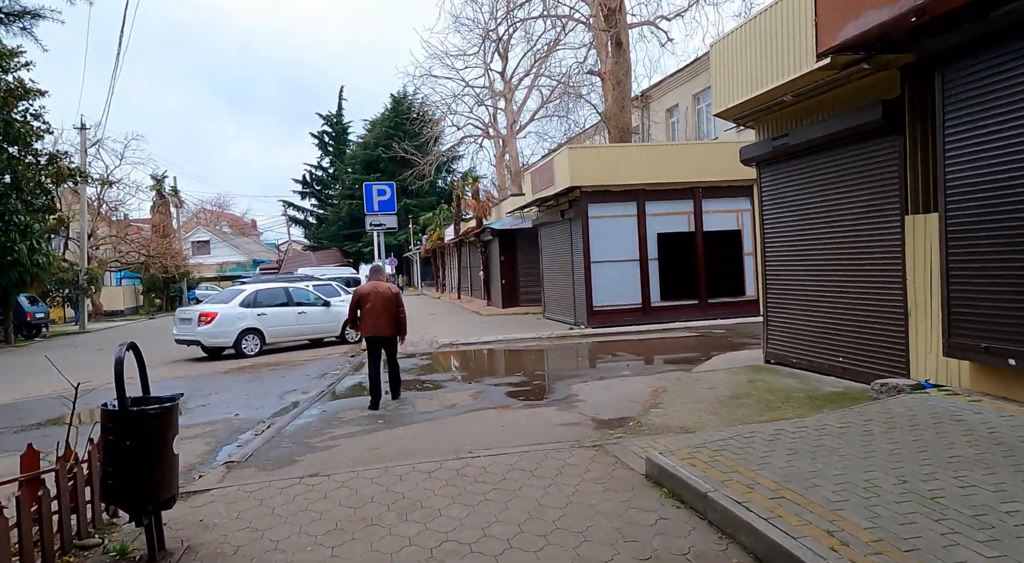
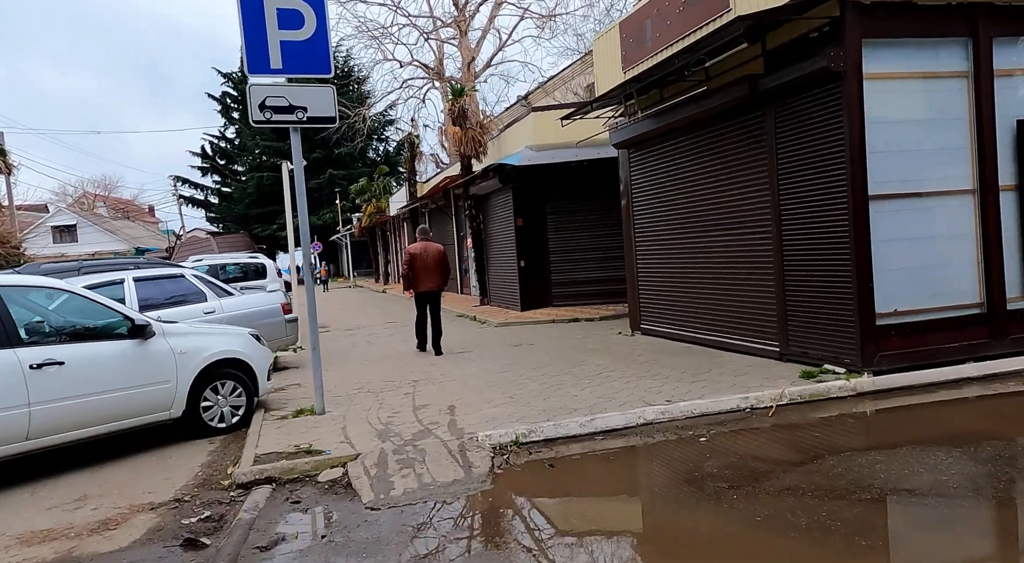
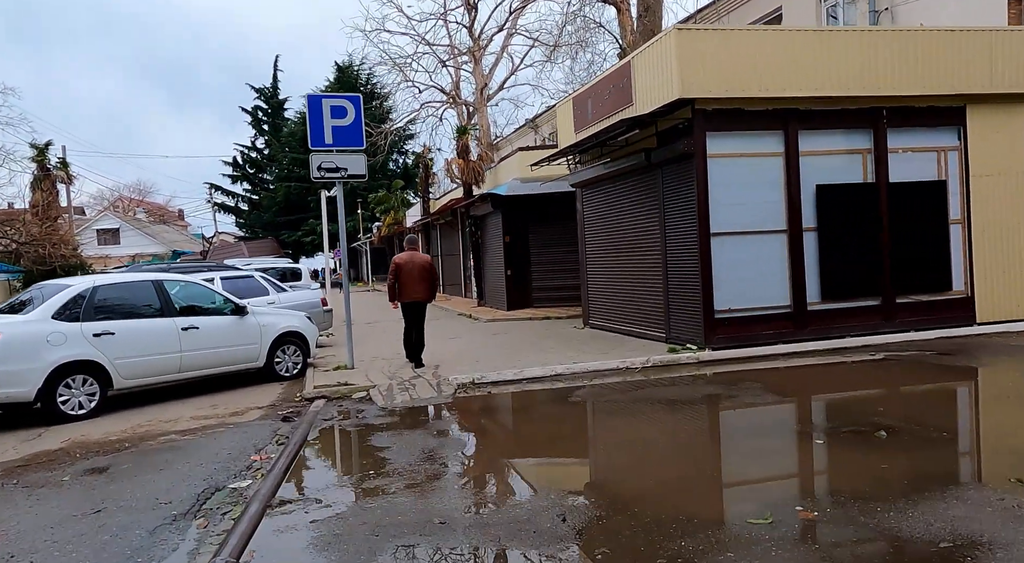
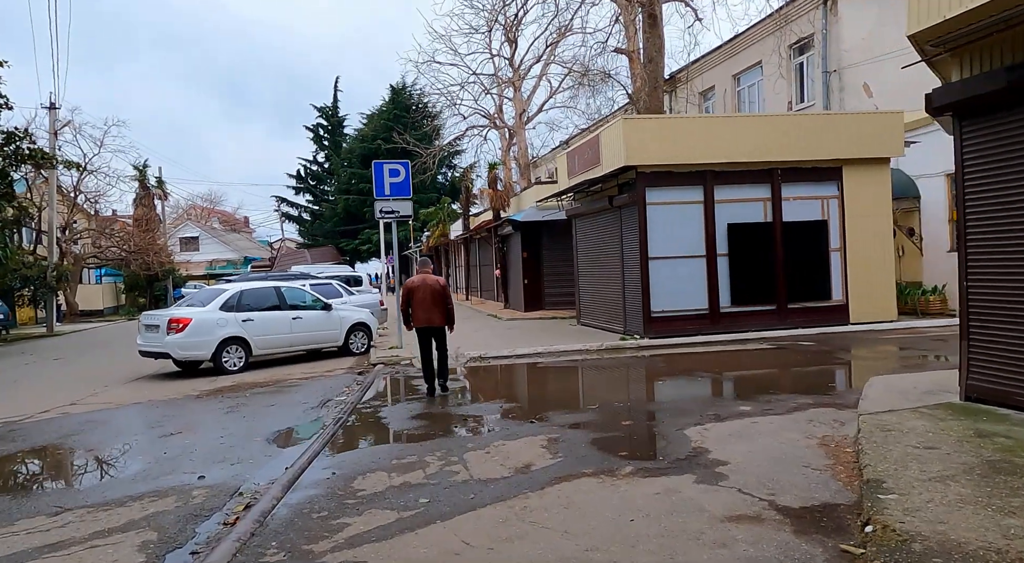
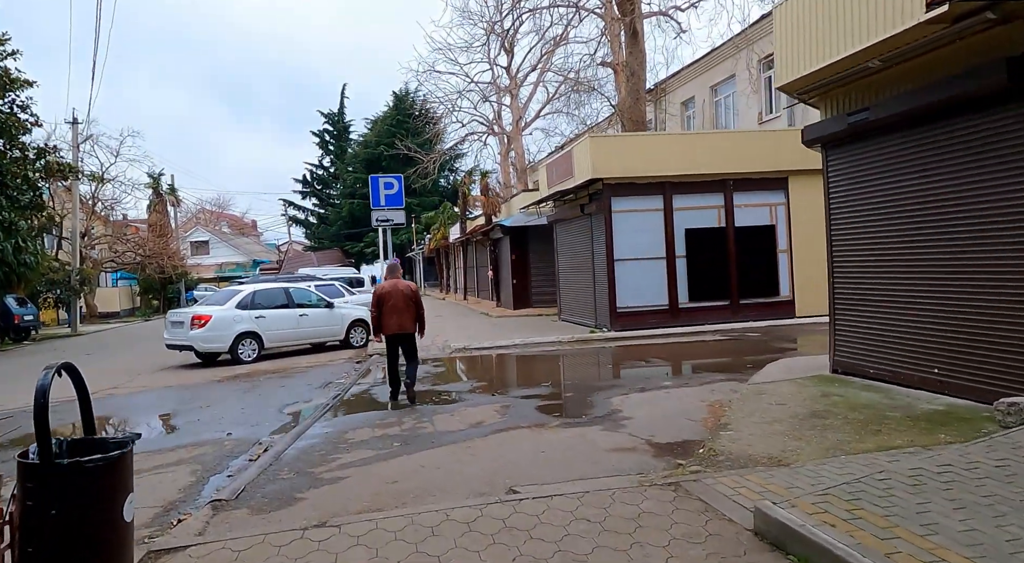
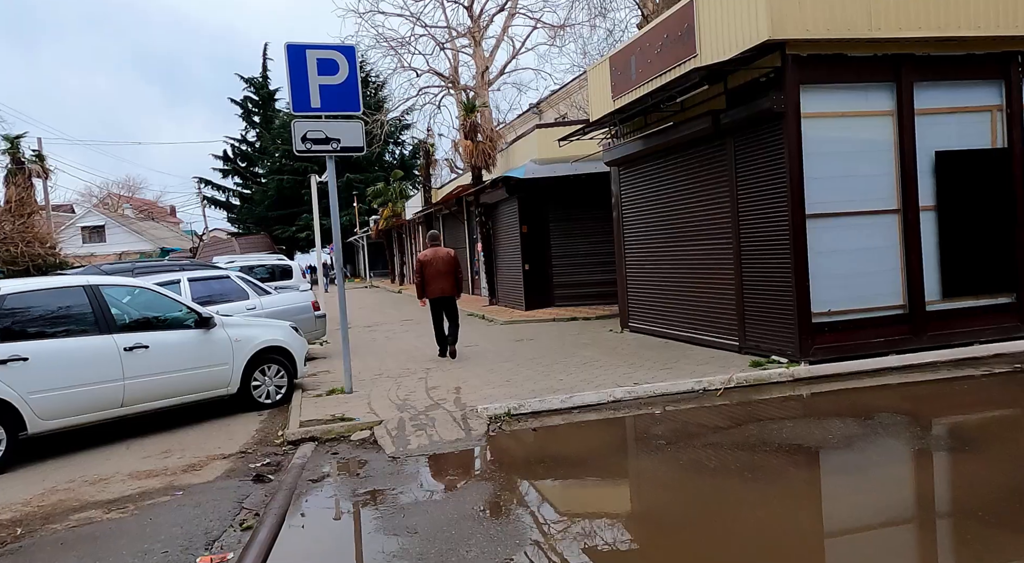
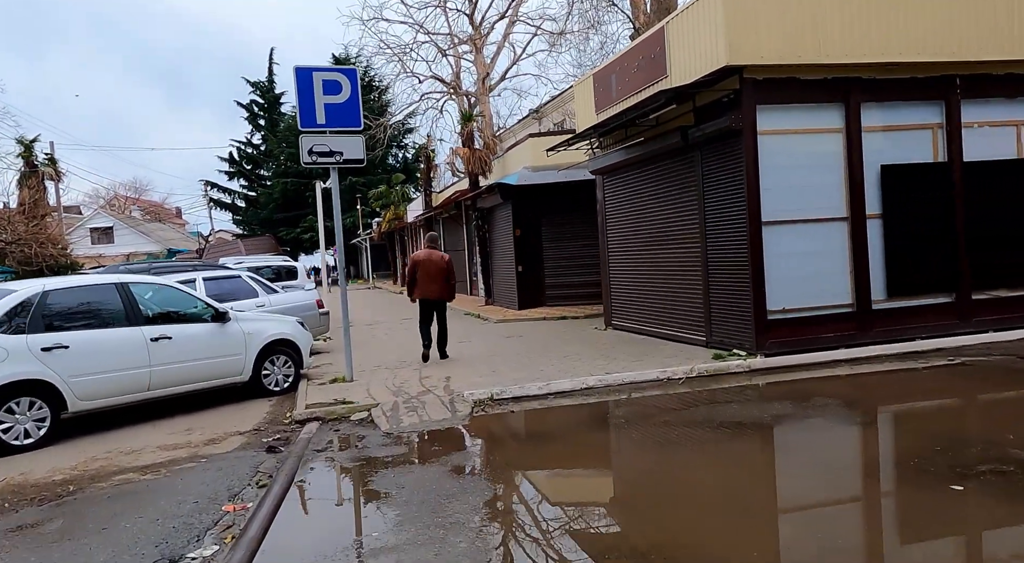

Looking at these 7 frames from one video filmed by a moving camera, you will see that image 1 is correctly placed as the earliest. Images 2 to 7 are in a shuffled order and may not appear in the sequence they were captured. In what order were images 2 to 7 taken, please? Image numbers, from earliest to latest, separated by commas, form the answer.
5, 4, 3, 7, 6, 2
